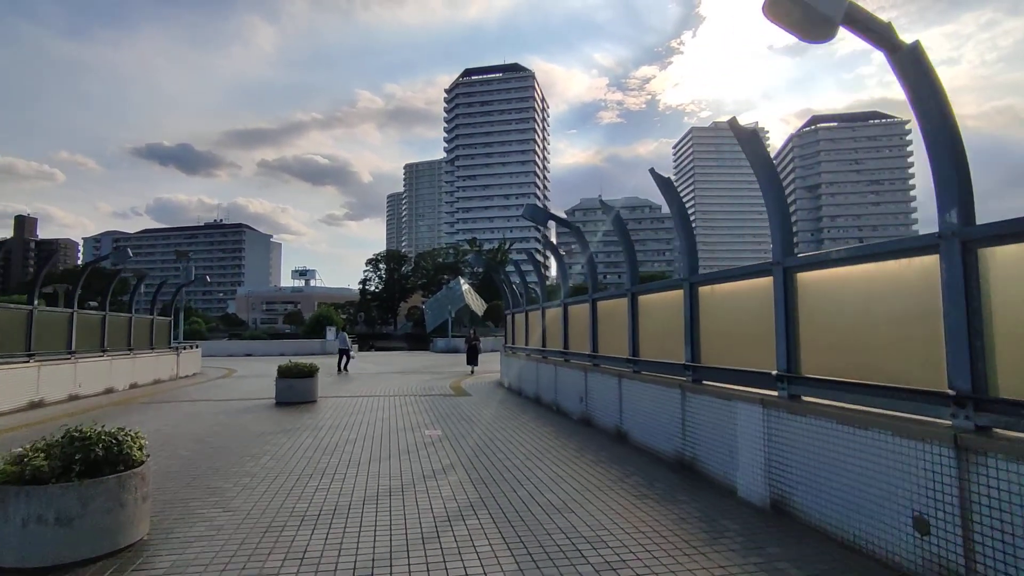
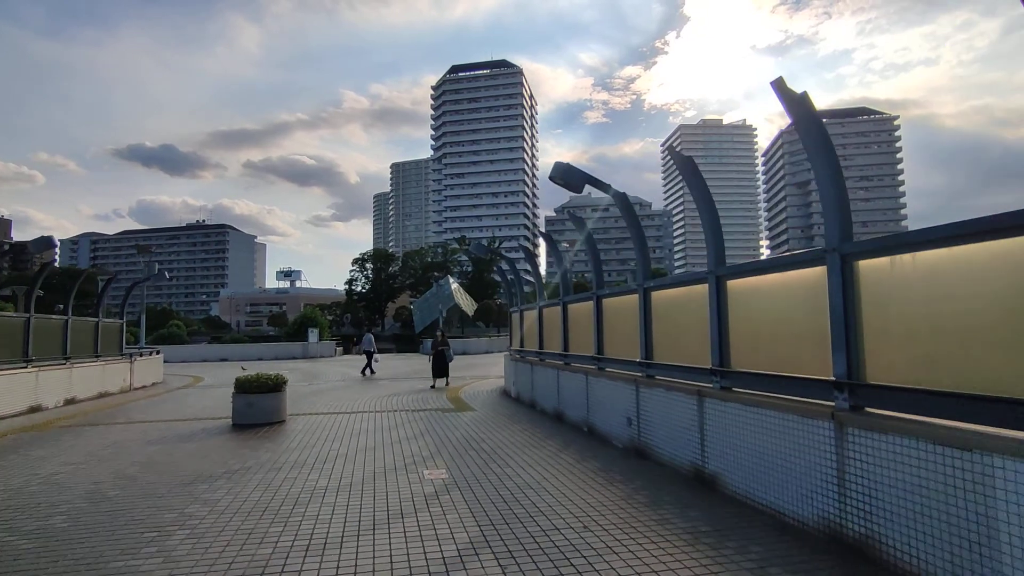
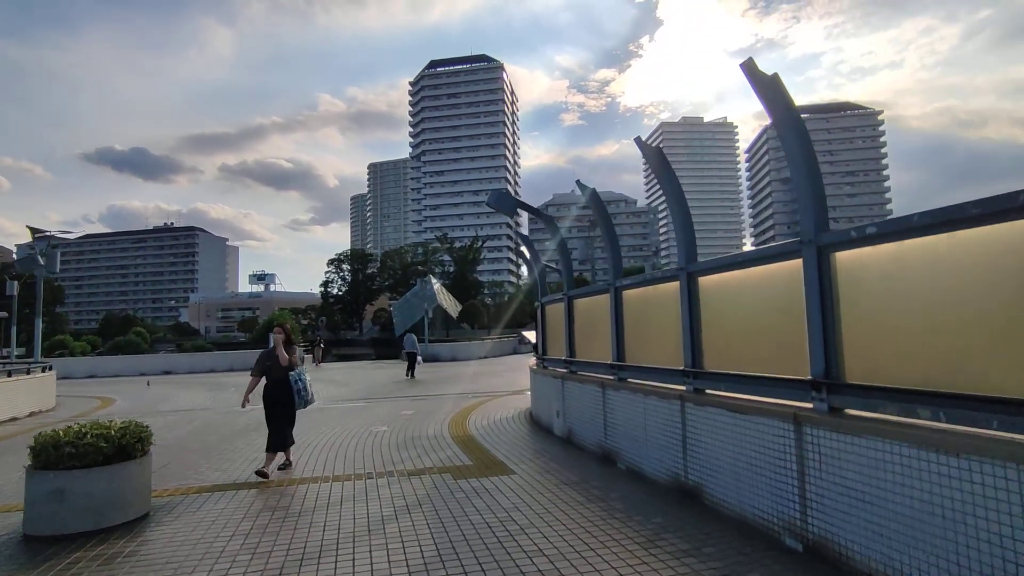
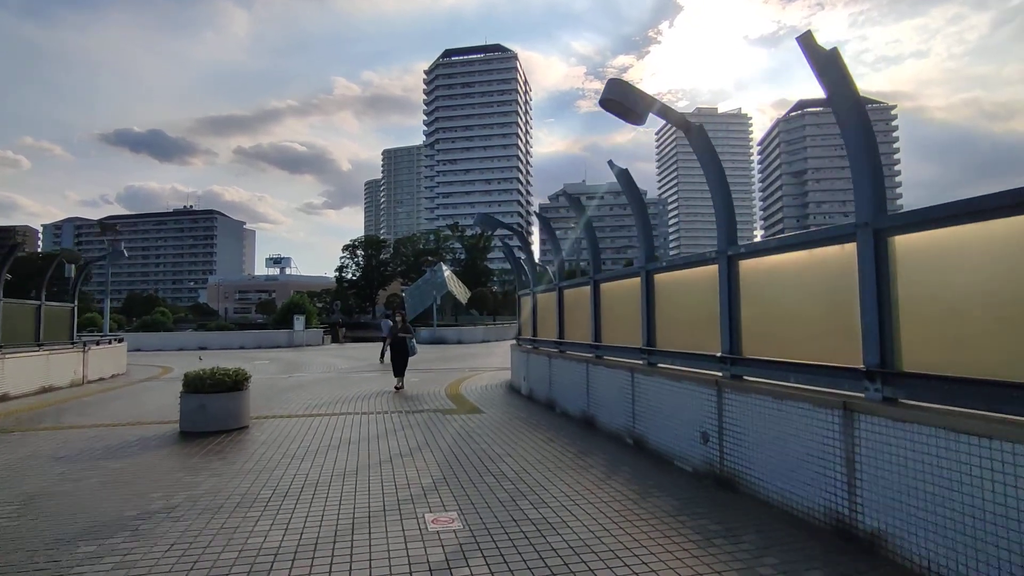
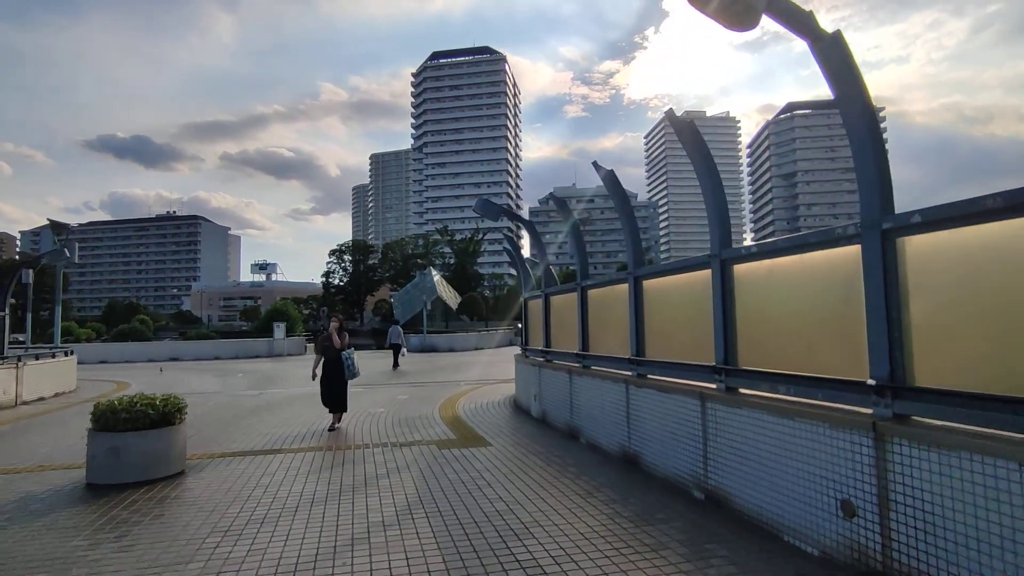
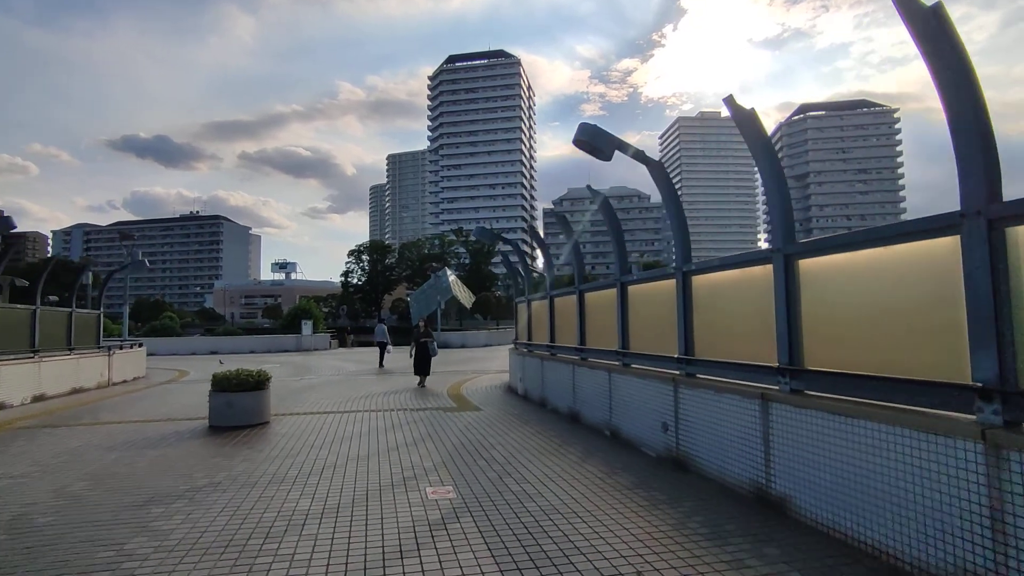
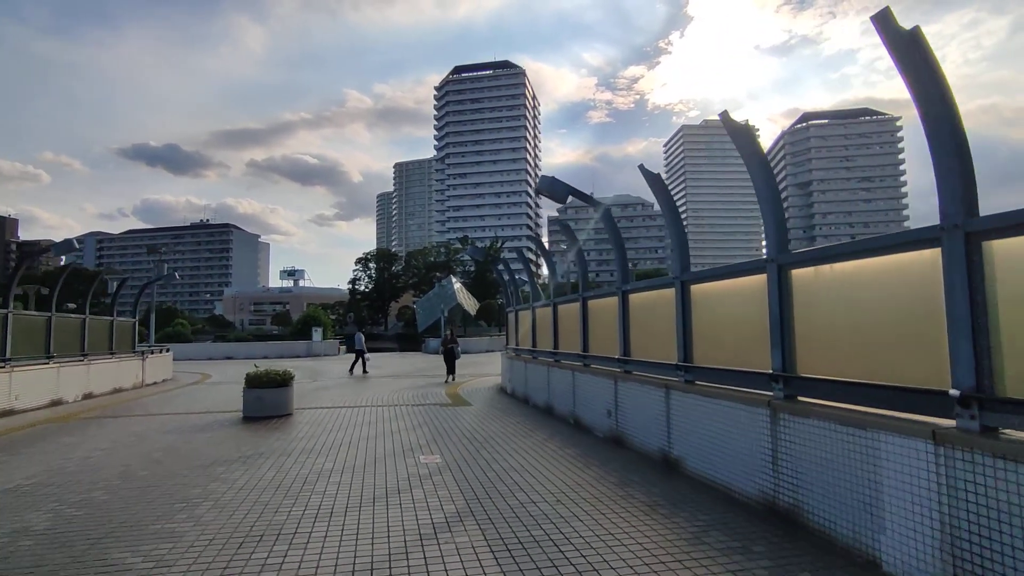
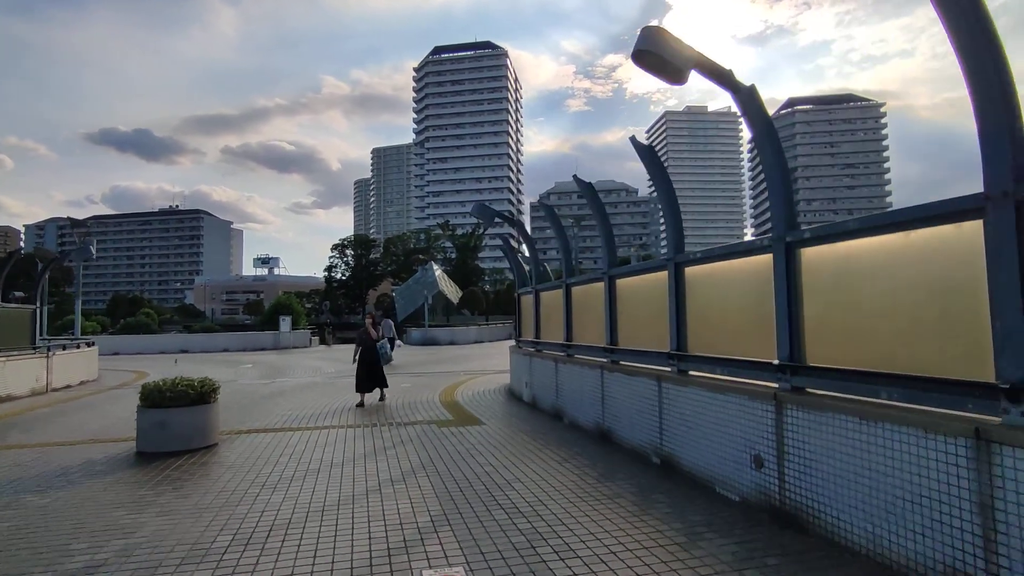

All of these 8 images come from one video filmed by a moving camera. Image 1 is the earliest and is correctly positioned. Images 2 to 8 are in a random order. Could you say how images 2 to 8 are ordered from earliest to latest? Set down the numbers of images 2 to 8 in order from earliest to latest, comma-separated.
7, 2, 6, 4, 8, 5, 3
